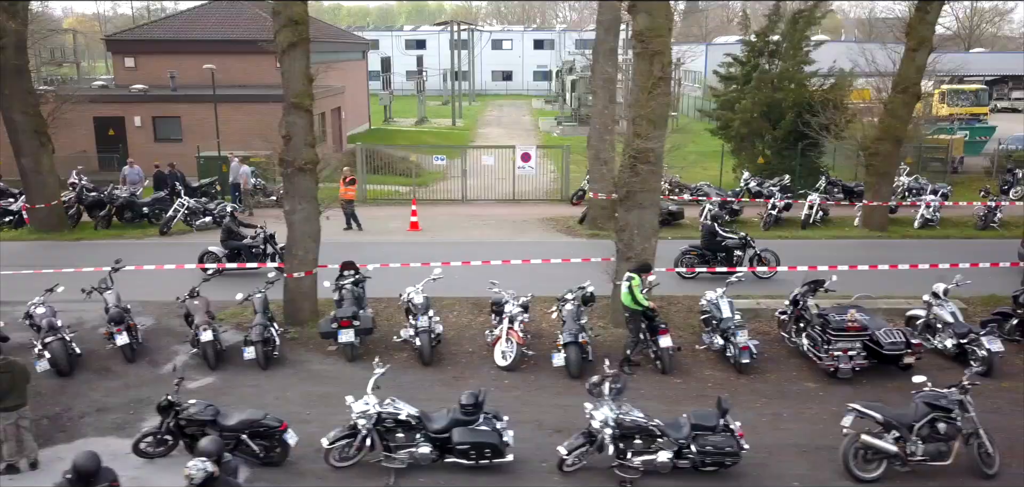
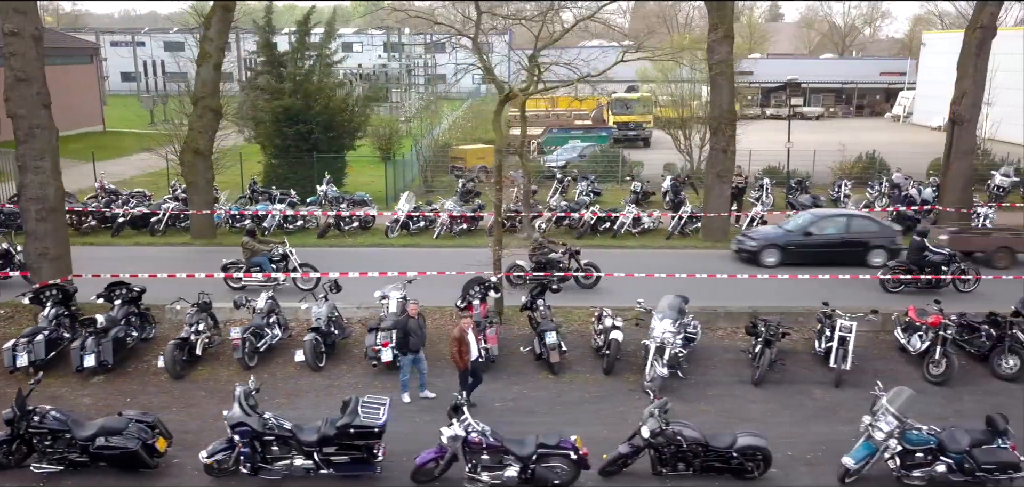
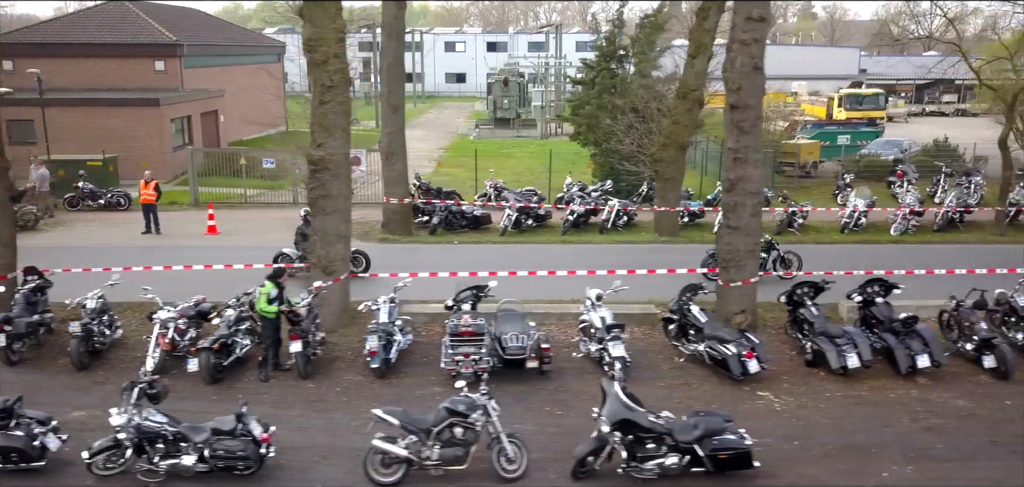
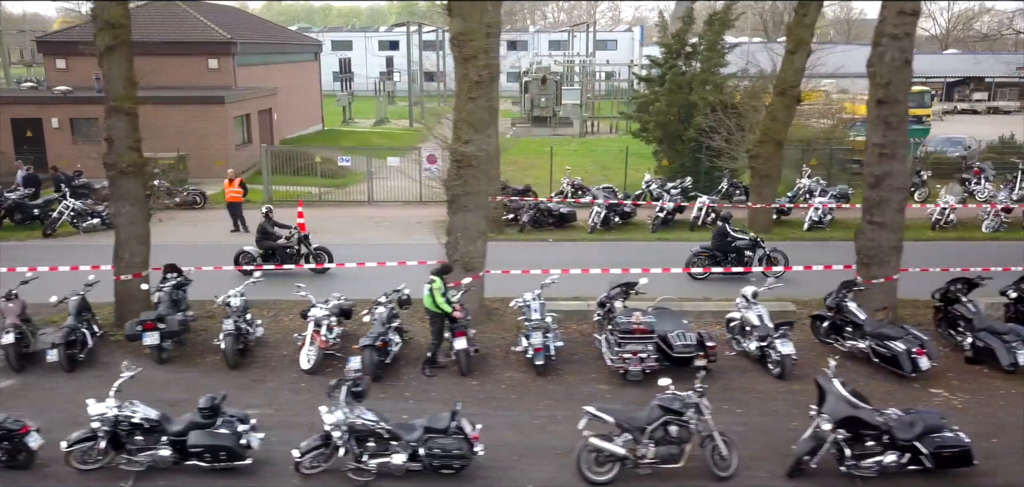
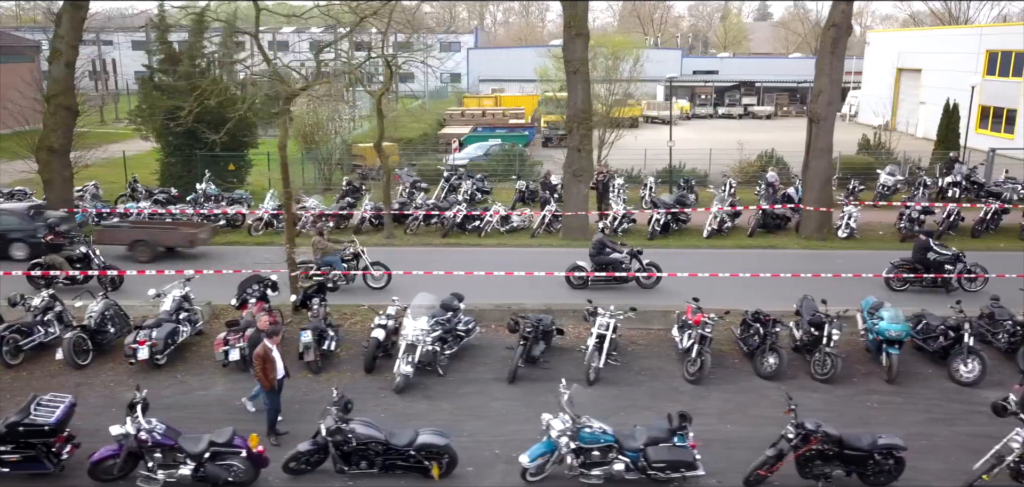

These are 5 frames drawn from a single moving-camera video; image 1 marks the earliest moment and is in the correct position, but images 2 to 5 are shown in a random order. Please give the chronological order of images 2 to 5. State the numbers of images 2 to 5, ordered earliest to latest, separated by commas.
4, 3, 2, 5
